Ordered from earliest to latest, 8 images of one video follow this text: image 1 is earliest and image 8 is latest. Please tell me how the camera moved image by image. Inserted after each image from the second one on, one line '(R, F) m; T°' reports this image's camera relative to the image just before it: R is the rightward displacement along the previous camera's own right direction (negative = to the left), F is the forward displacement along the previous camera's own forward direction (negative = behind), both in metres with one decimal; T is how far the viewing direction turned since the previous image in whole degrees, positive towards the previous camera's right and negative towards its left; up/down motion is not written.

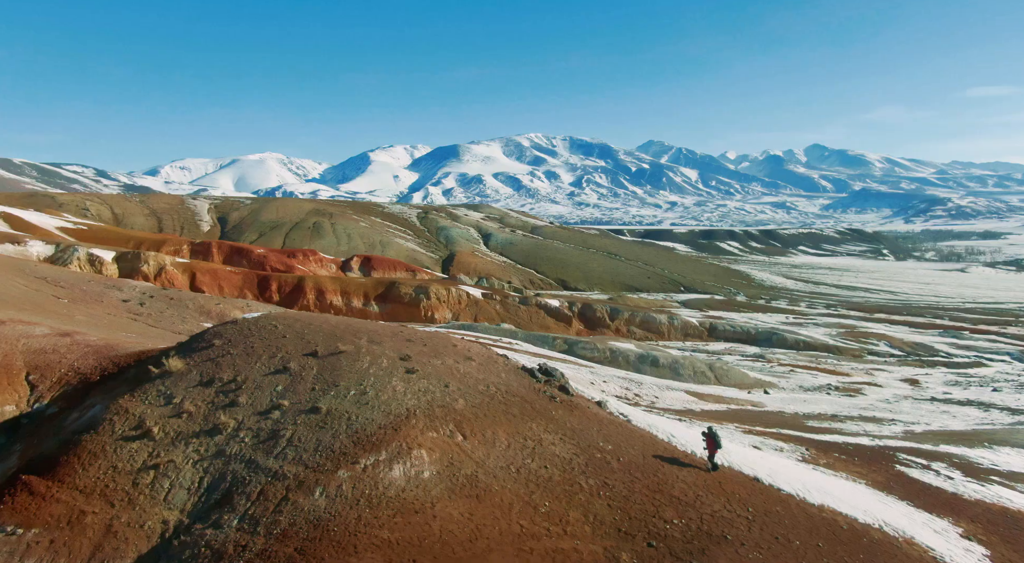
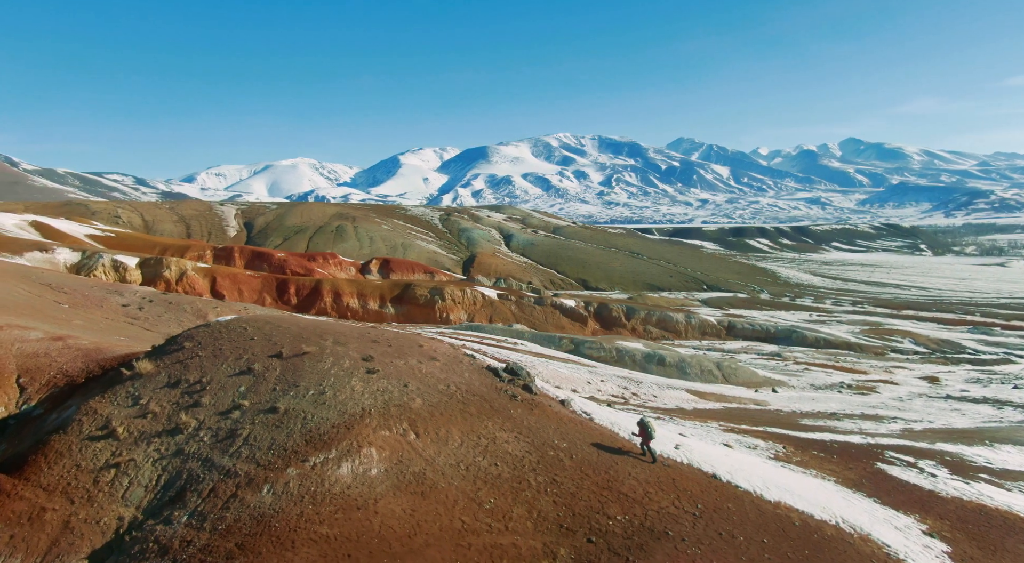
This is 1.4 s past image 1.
(+1.7, -0.2) m; -2°
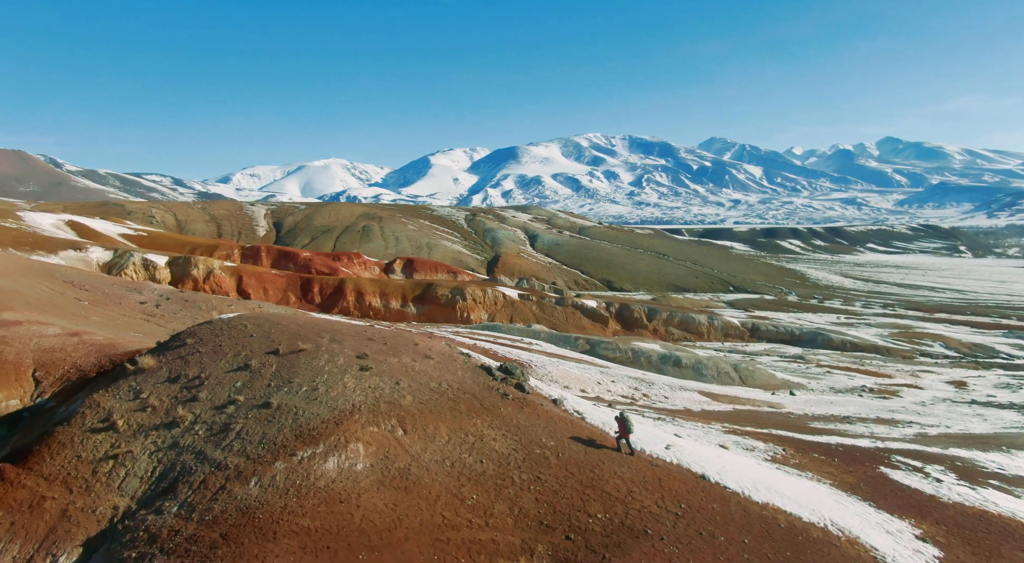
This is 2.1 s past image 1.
(+0.9, -0.2) m; -2°
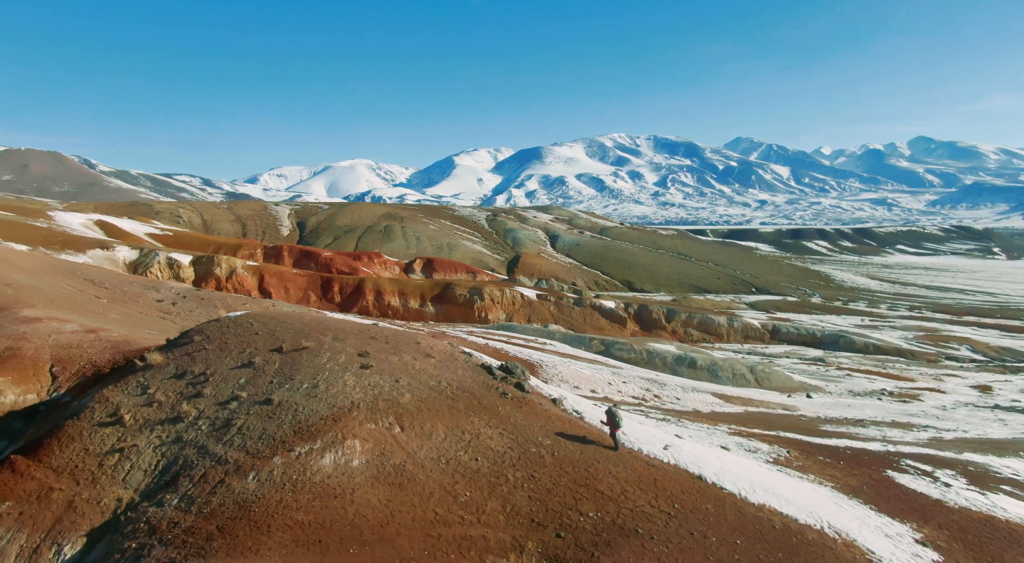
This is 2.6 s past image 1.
(+0.6, -0.1) m; -2°
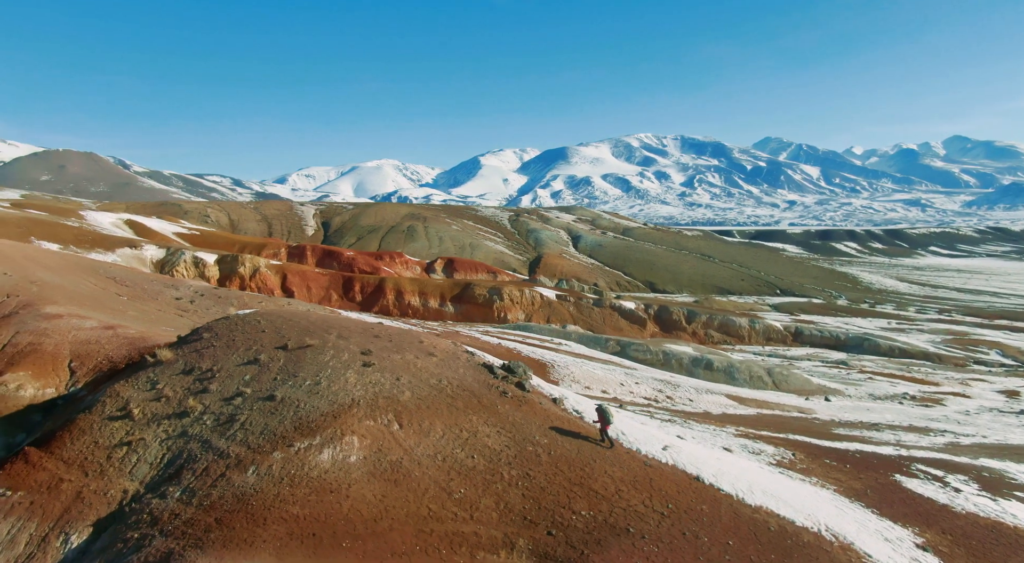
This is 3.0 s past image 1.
(+0.6, -0.2) m; -2°
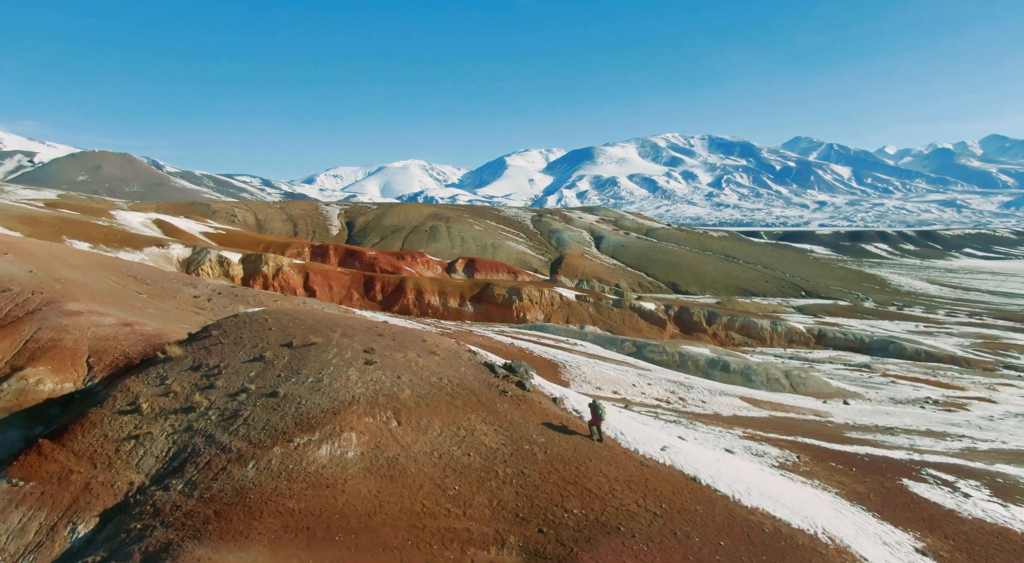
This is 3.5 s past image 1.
(+0.6, -0.2) m; -2°
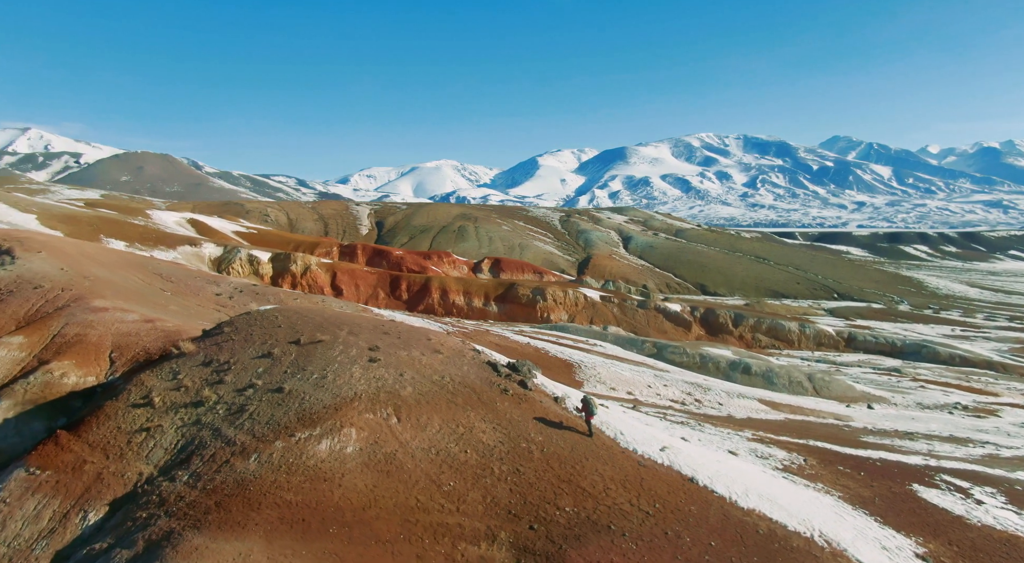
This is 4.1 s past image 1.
(+0.7, -0.2) m; -2°
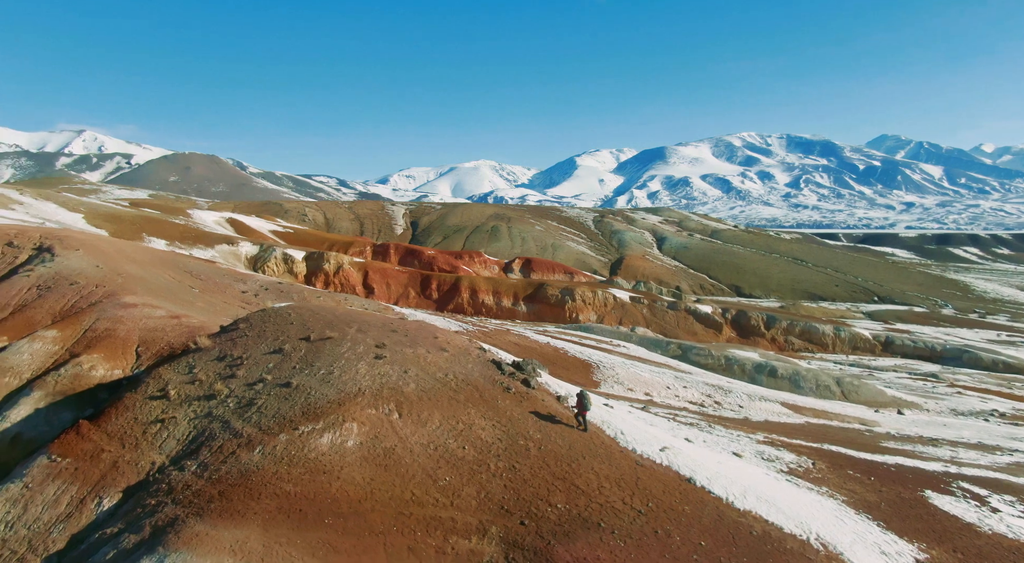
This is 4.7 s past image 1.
(+0.9, -0.2) m; -3°
